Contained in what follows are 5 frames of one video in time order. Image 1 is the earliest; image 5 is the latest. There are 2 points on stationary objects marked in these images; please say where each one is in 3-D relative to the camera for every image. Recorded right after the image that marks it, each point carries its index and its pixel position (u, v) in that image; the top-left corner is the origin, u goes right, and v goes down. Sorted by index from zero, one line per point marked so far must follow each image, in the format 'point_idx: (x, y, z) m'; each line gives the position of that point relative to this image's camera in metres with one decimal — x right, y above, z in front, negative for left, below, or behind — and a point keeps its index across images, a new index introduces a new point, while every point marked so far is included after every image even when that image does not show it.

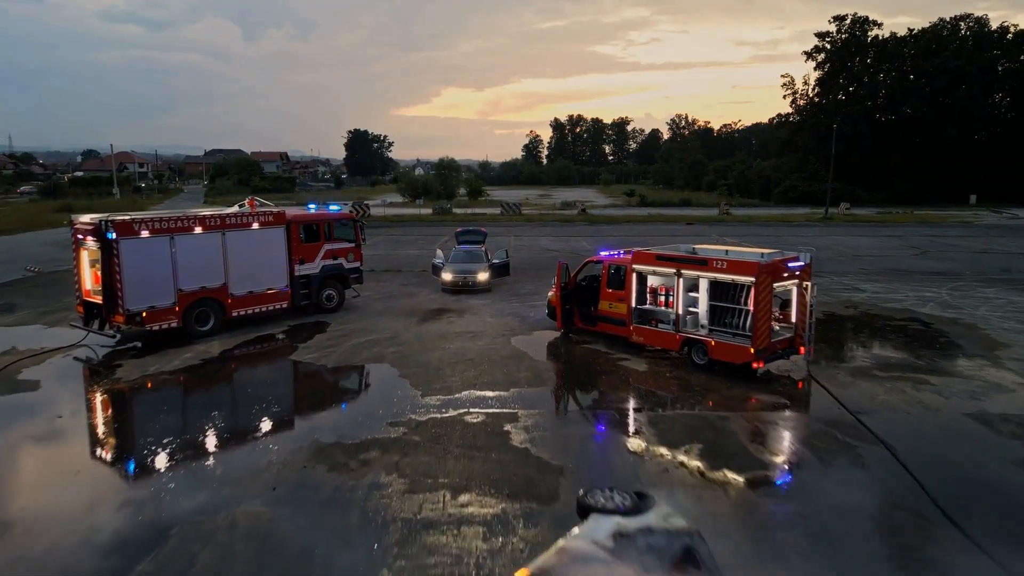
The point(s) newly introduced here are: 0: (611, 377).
0: (+1.6, -1.3, +11.8) m
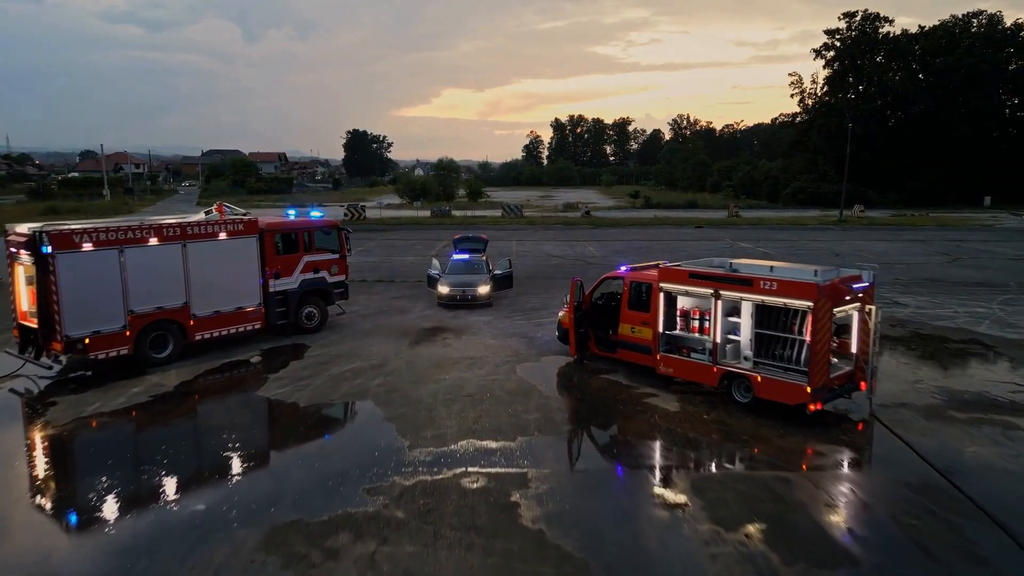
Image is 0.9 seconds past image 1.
0: (+1.6, -1.7, +9.9) m
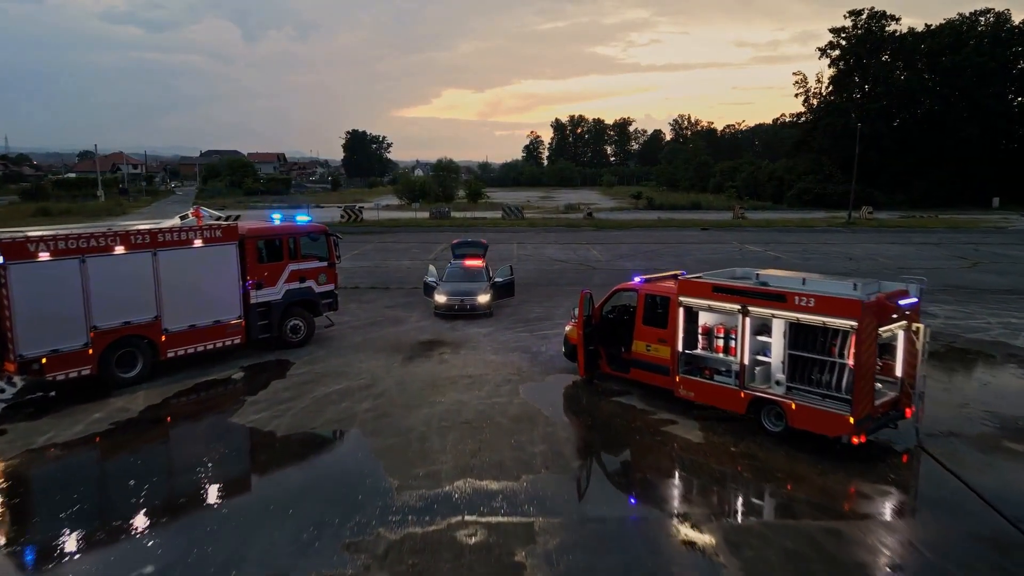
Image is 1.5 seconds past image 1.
0: (+1.7, -1.8, +8.9) m
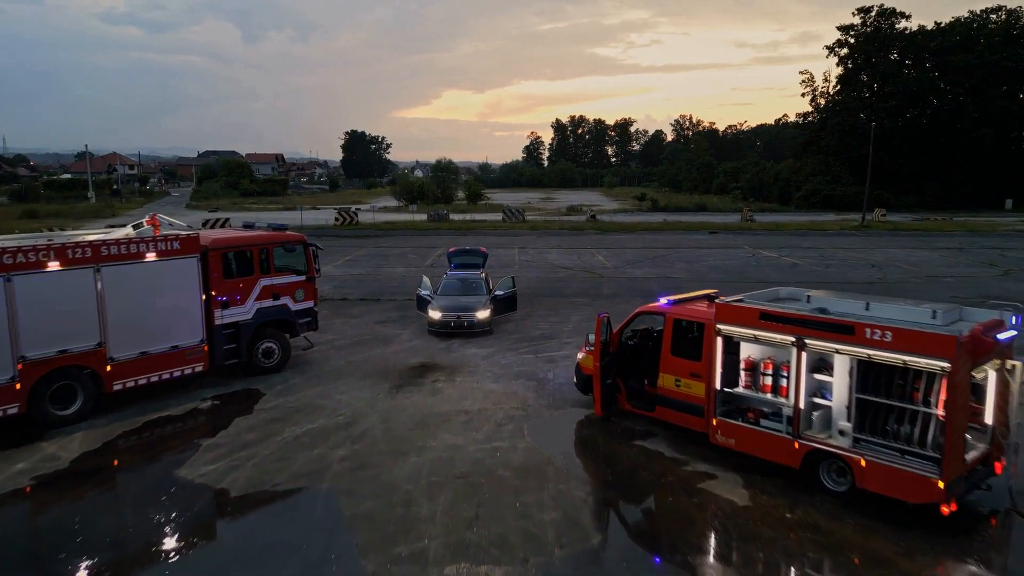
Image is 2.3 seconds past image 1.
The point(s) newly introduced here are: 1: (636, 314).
0: (+1.7, -2.1, +7.3) m
1: (+1.5, -0.3, +9.0) m
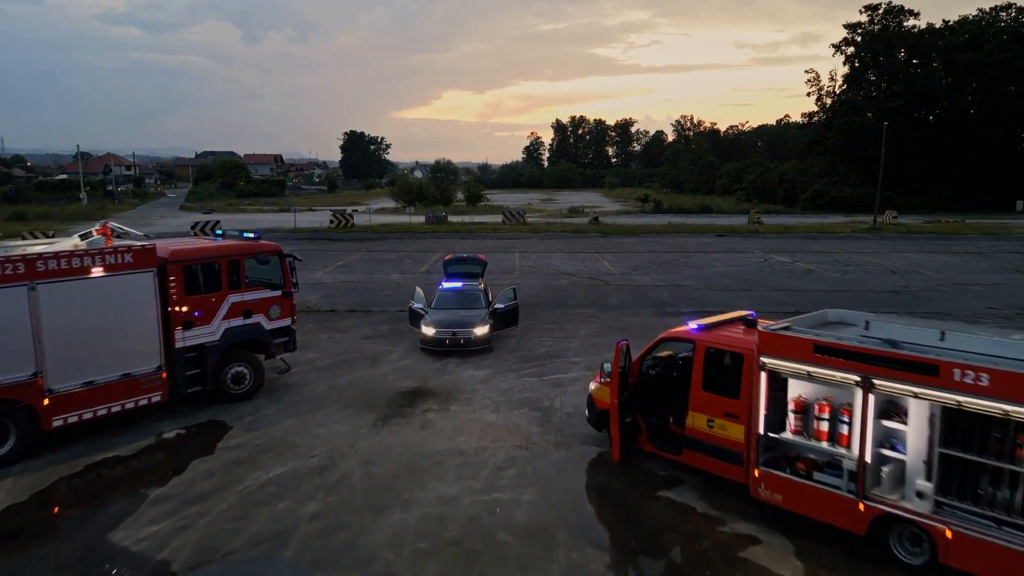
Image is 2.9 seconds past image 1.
0: (+1.8, -2.3, +6.0) m
1: (+1.5, -0.5, +7.7) m
